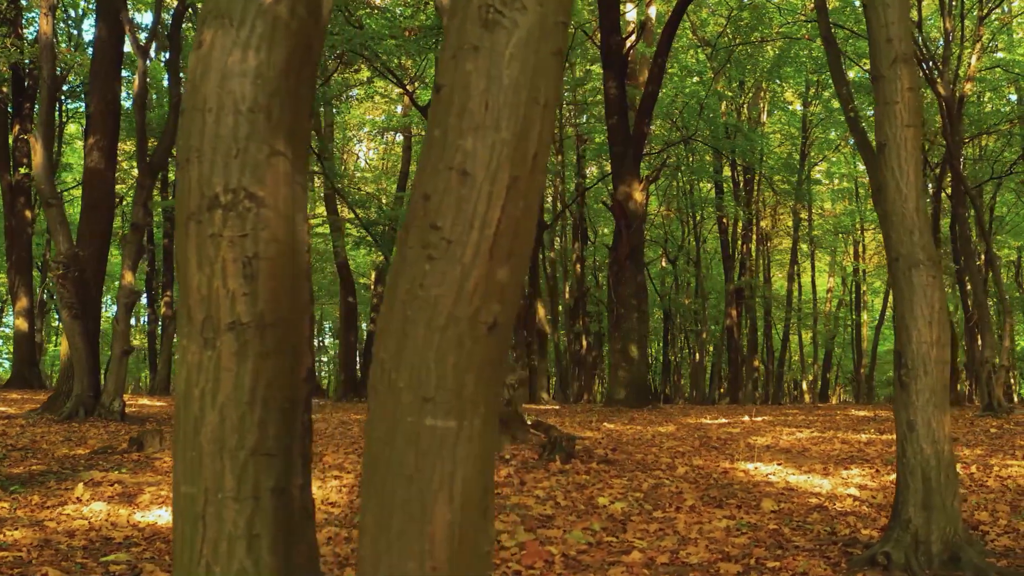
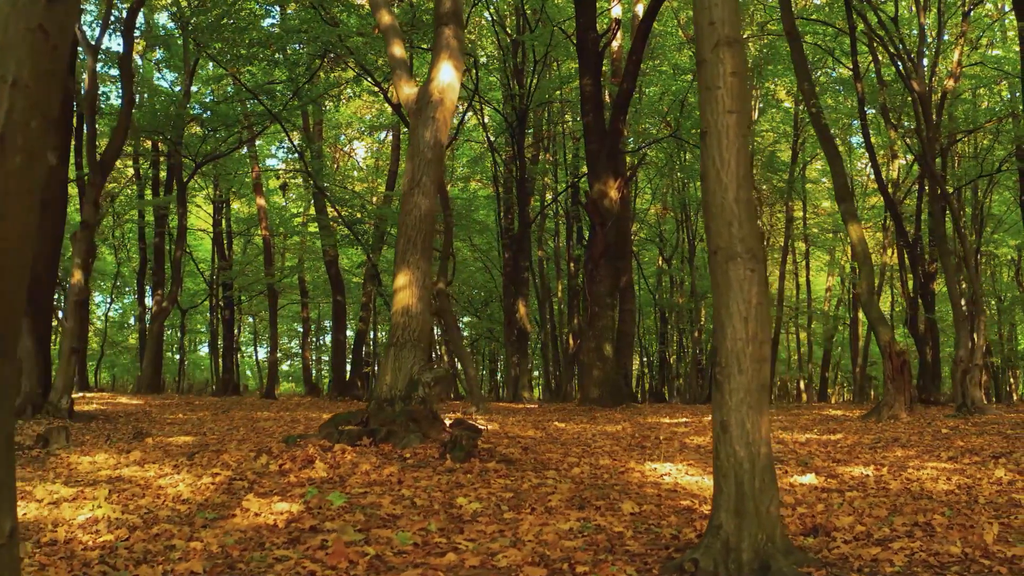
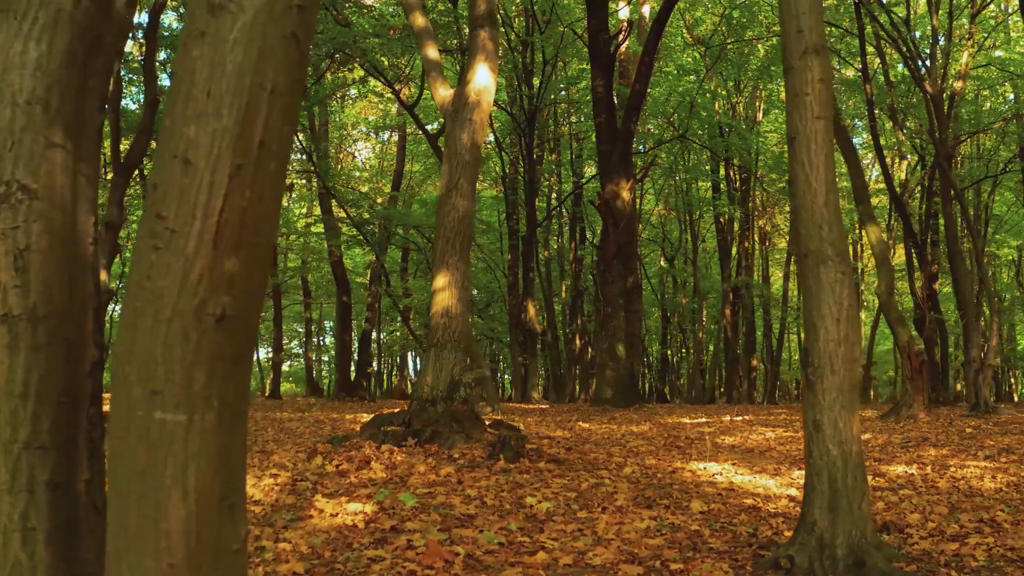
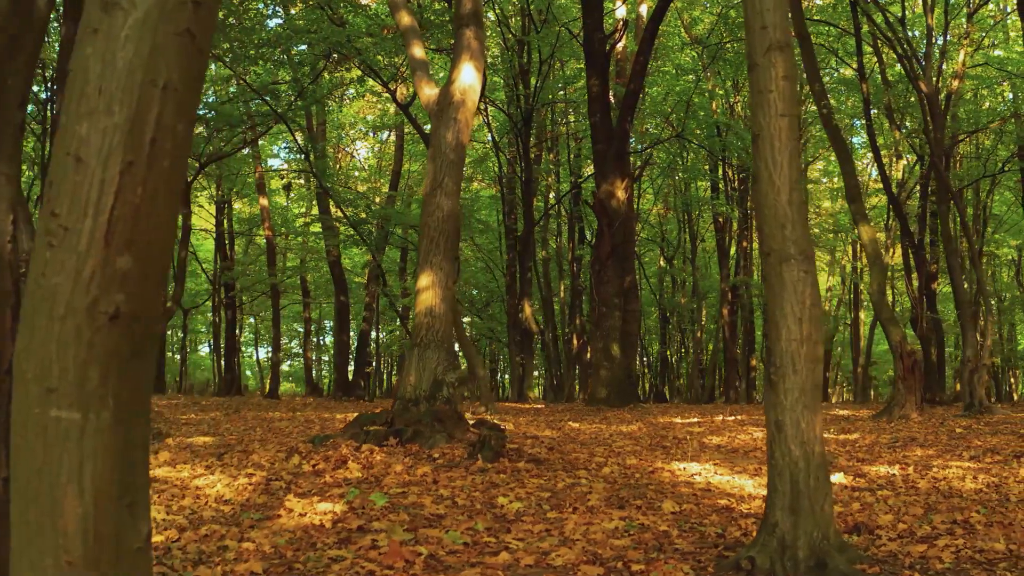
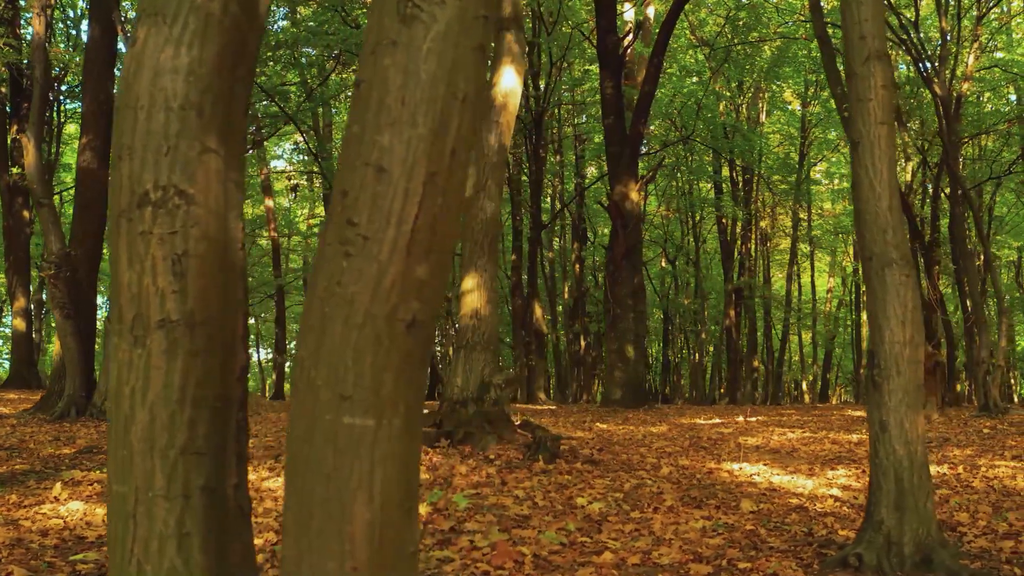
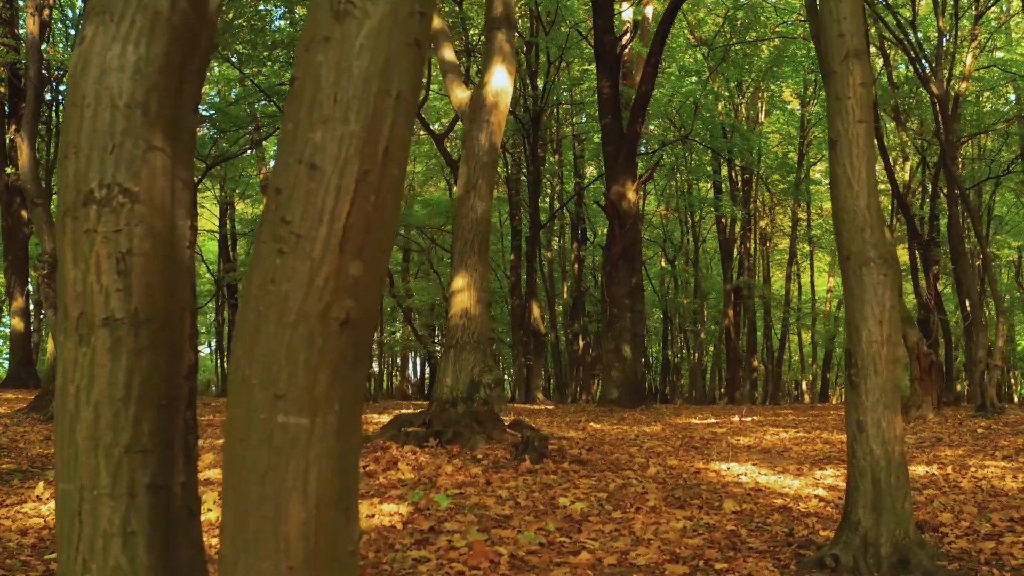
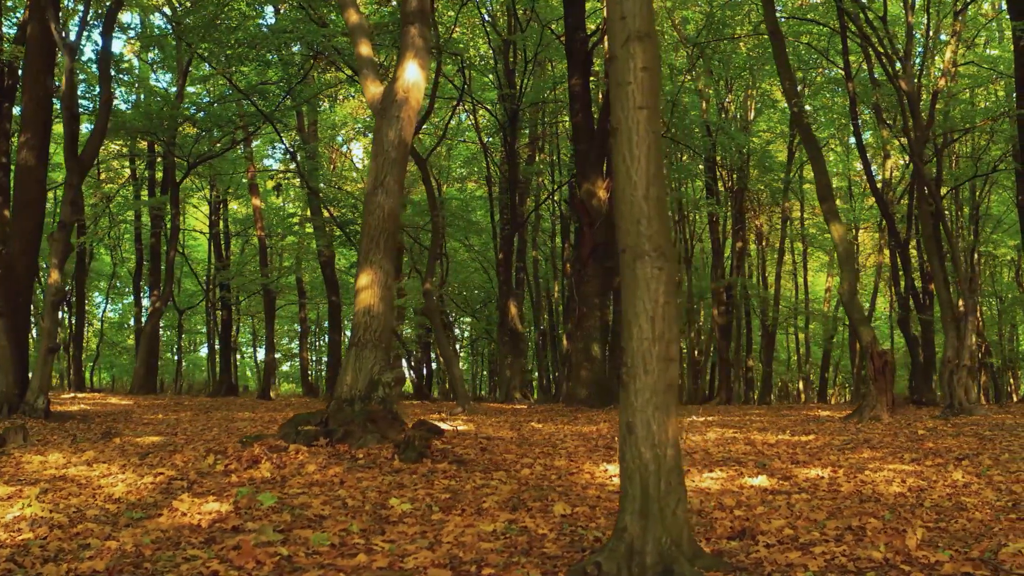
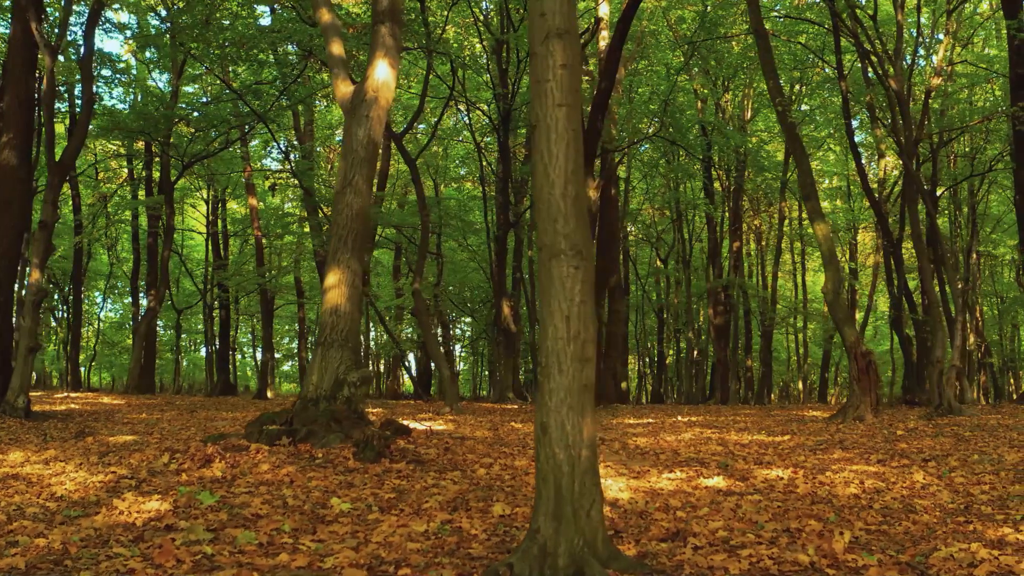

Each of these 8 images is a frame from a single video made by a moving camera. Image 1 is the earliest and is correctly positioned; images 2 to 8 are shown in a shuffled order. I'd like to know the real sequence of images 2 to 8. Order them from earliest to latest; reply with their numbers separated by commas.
5, 6, 3, 4, 2, 7, 8
